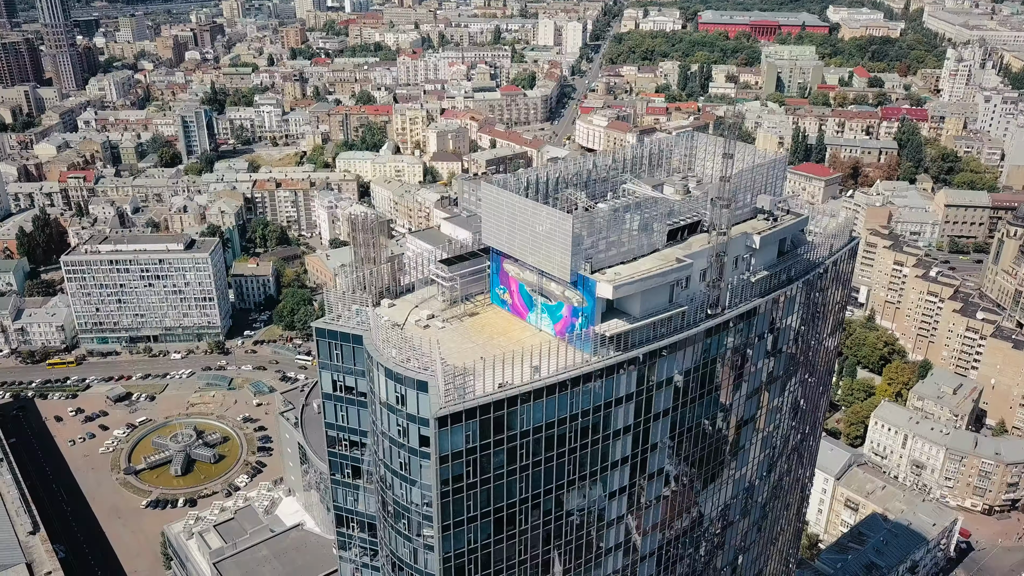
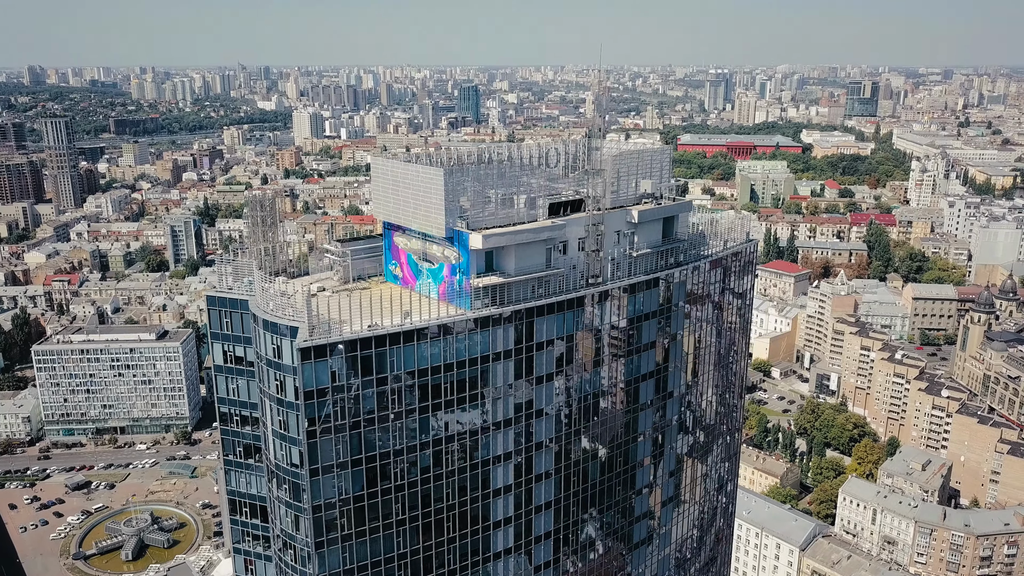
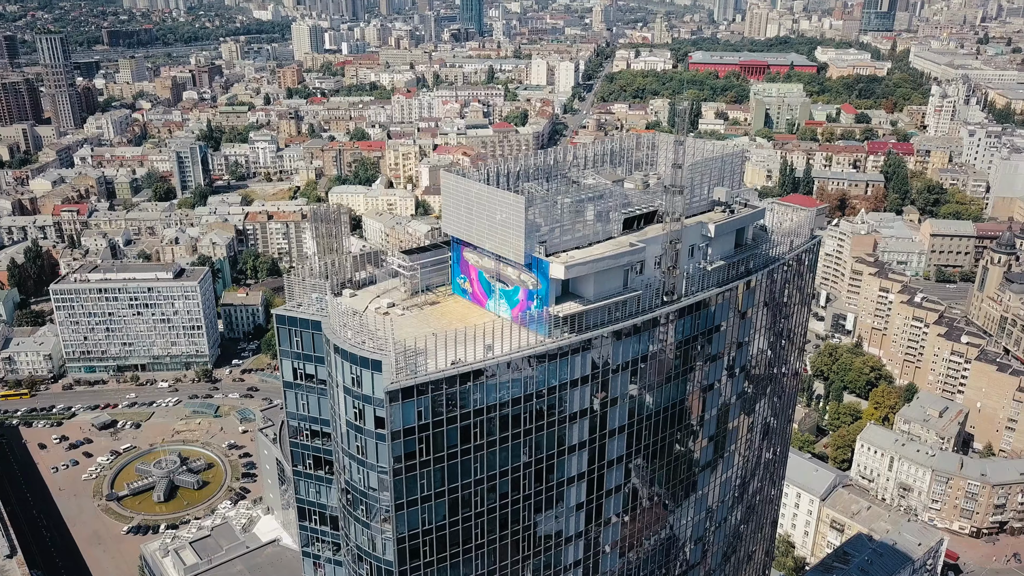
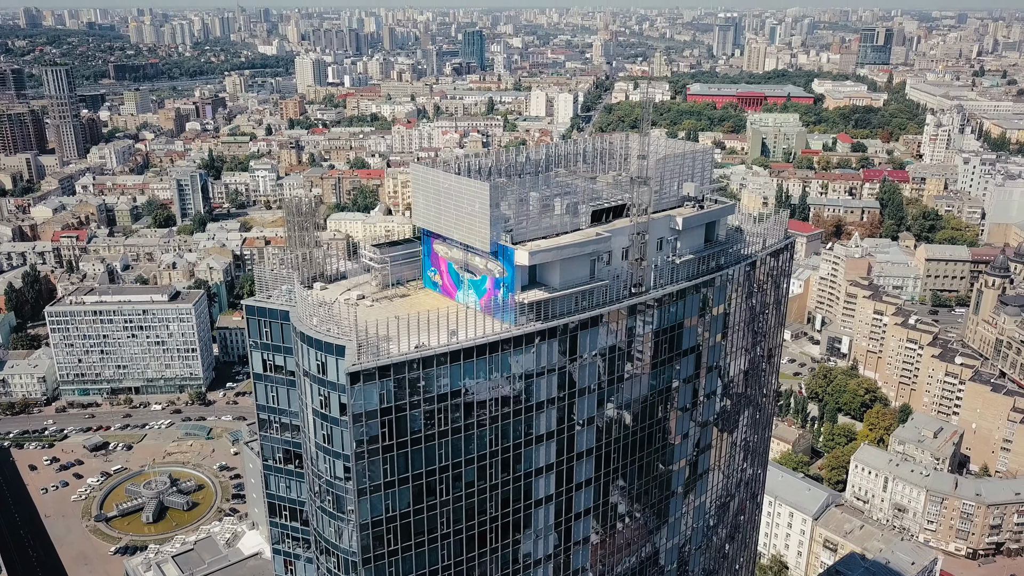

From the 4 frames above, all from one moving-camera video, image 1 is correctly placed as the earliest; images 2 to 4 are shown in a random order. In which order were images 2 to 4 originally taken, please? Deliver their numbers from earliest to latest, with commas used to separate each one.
3, 4, 2
